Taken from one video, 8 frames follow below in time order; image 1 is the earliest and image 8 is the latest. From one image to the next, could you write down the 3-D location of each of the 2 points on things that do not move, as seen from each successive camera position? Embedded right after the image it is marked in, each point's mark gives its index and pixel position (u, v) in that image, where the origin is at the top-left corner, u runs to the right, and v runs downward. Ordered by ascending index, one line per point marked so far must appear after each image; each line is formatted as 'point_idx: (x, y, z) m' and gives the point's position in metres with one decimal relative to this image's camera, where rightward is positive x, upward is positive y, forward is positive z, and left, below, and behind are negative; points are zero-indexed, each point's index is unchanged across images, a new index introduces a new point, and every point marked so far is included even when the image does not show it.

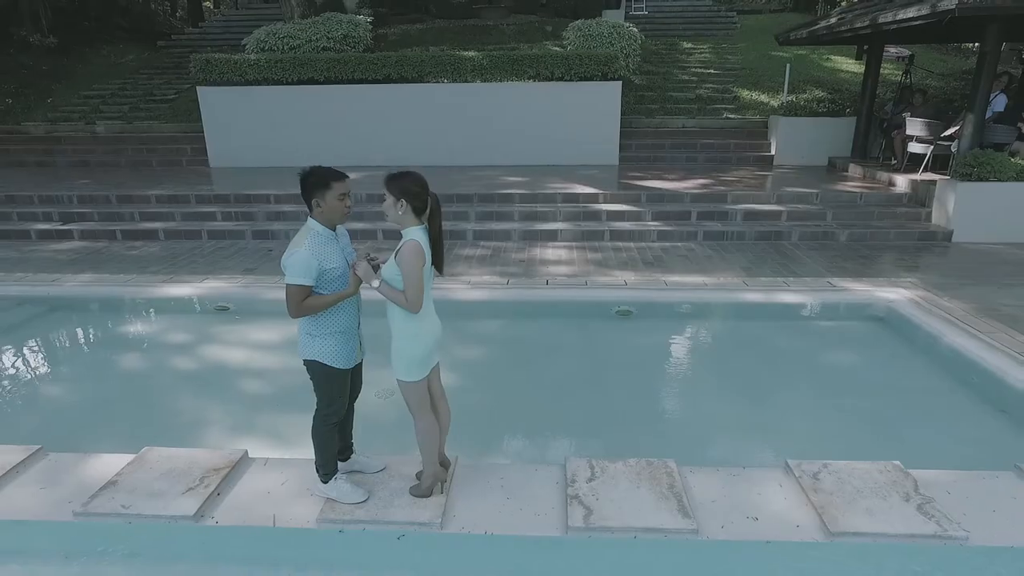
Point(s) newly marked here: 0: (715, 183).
0: (+2.4, +1.2, +8.0) m
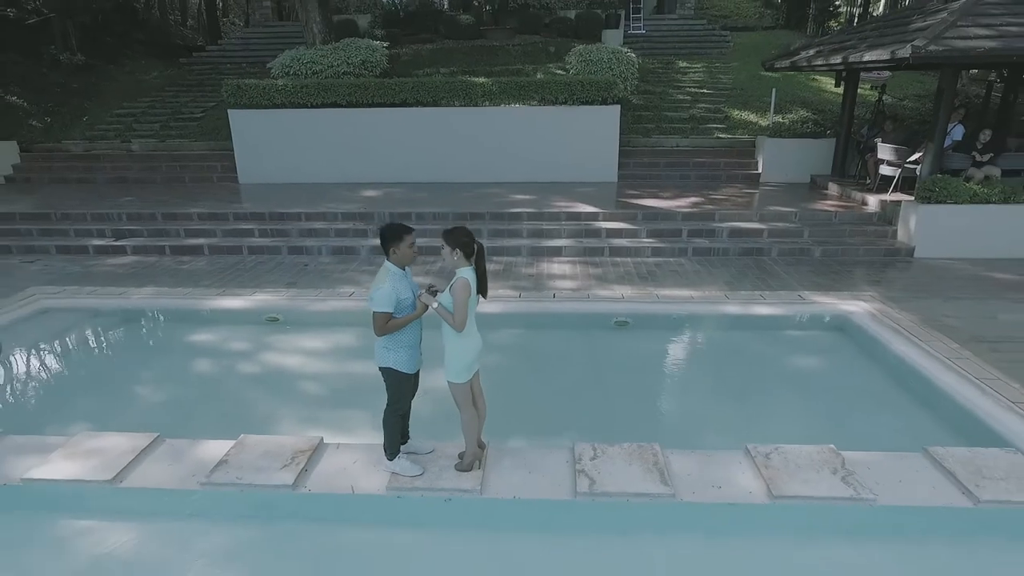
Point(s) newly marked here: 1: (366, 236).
0: (+2.5, +1.1, +8.7) m
1: (-1.7, +0.6, +7.7) m
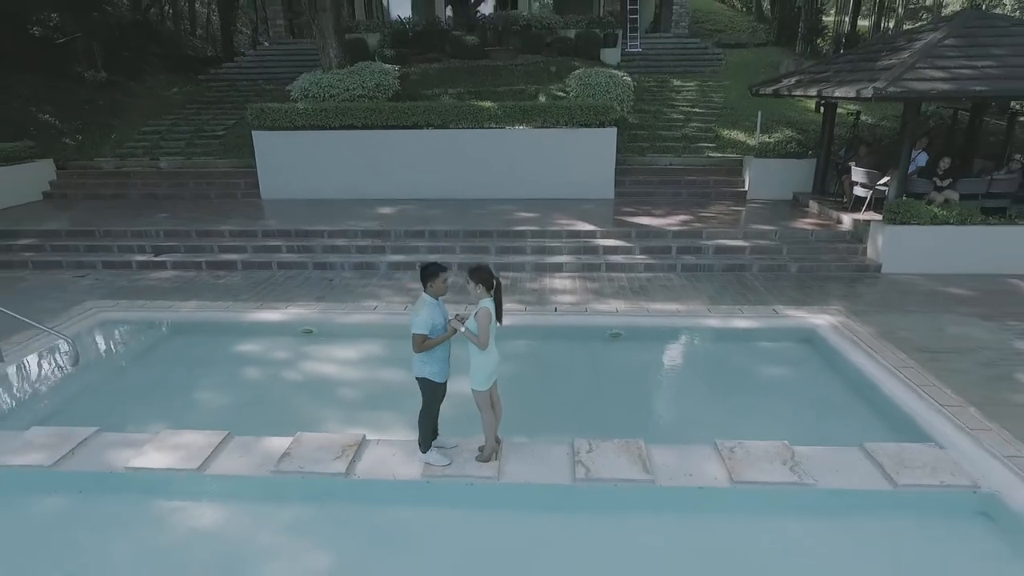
0: (+2.6, +1.0, +9.5) m
1: (-1.6, +0.5, +8.5) m
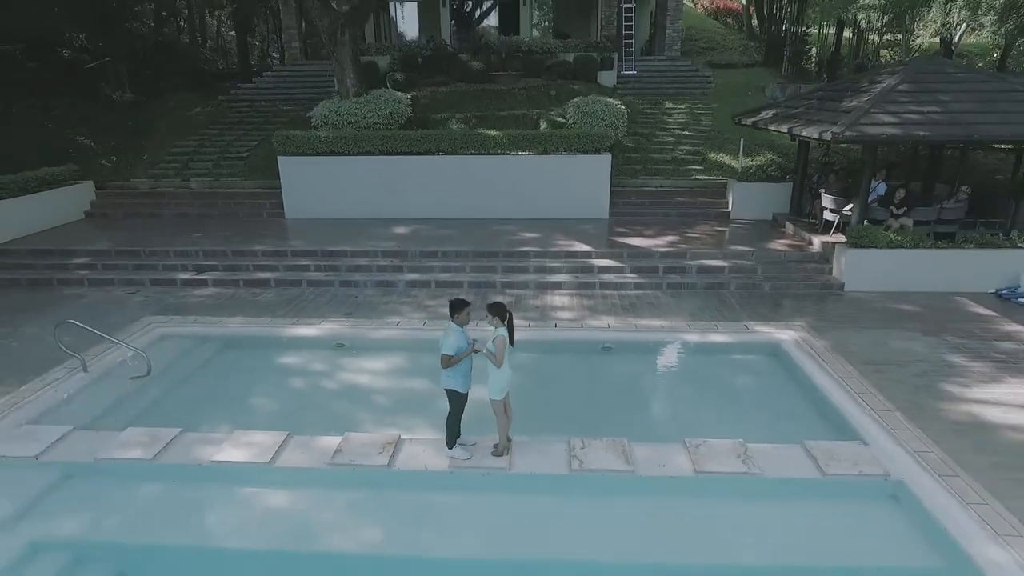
0: (+2.7, +0.8, +10.5) m
1: (-1.6, +0.2, +9.5) m
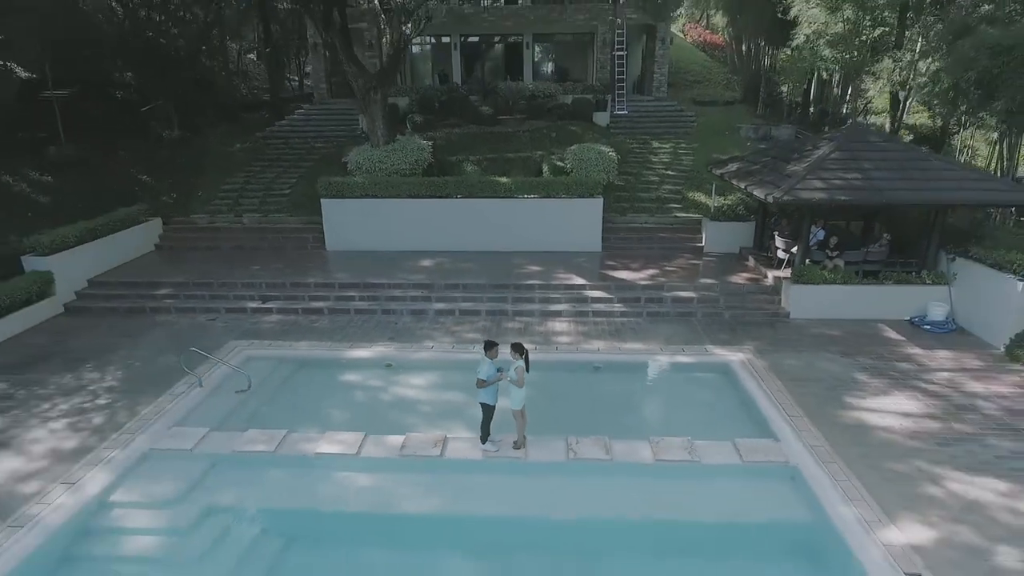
0: (+2.8, +0.3, +12.6) m
1: (-1.4, -0.2, +11.6) m
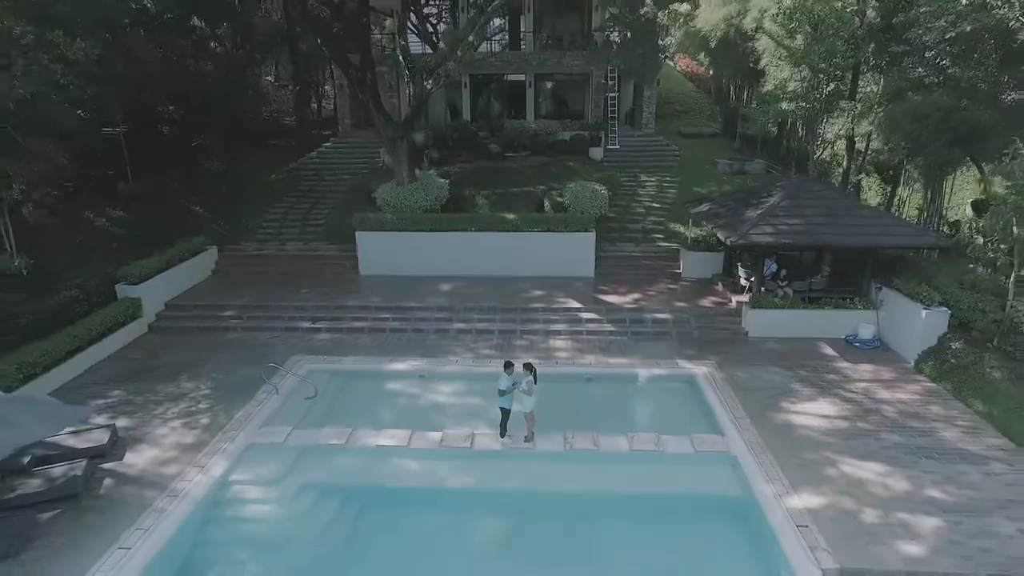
0: (+3.0, -0.2, +15.0) m
1: (-1.3, -0.7, +14.0) m
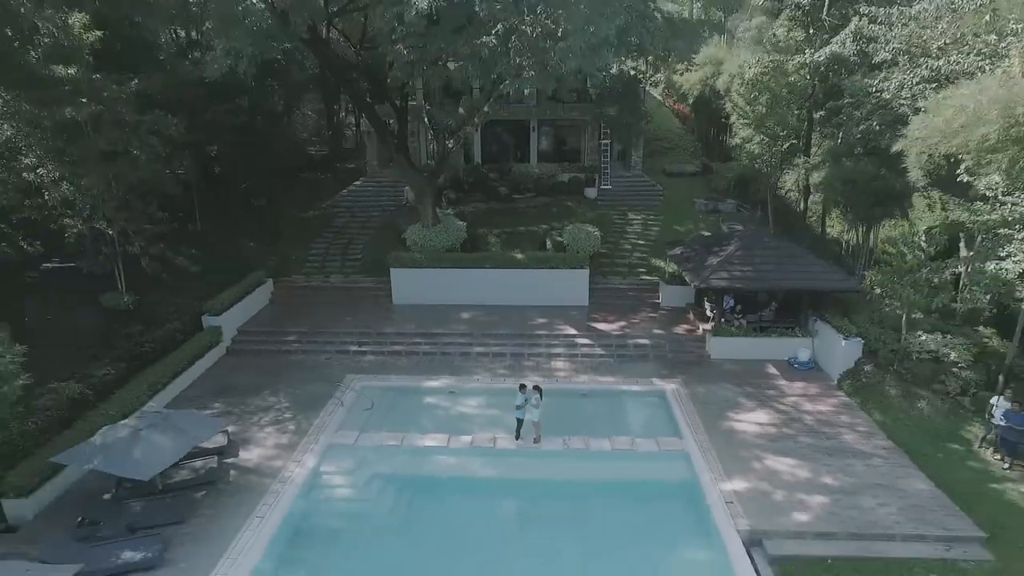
0: (+3.2, -1.0, +18.4) m
1: (-1.0, -1.5, +17.3) m
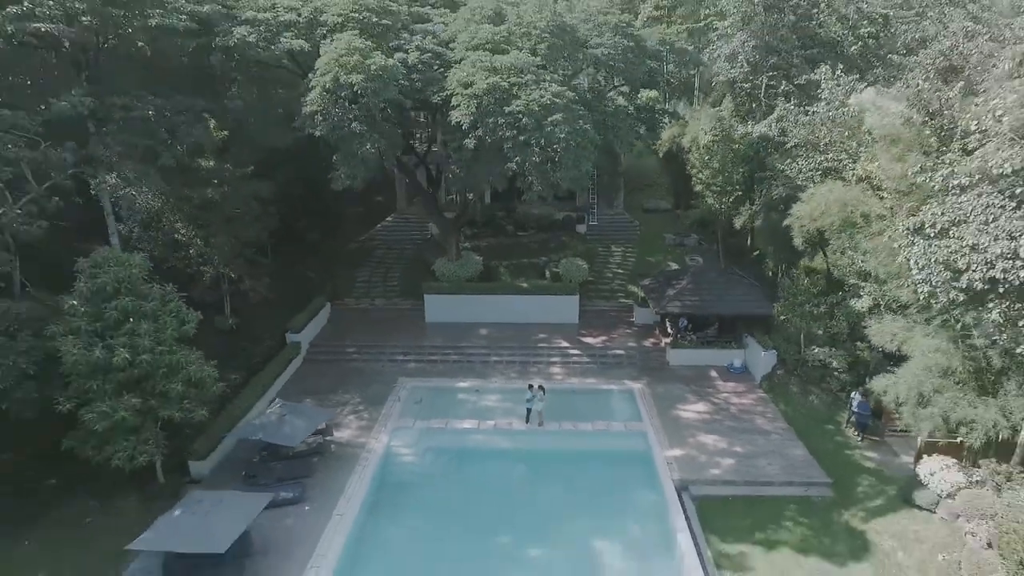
0: (+3.5, -1.8, +23.9) m
1: (-0.7, -2.3, +22.9) m
